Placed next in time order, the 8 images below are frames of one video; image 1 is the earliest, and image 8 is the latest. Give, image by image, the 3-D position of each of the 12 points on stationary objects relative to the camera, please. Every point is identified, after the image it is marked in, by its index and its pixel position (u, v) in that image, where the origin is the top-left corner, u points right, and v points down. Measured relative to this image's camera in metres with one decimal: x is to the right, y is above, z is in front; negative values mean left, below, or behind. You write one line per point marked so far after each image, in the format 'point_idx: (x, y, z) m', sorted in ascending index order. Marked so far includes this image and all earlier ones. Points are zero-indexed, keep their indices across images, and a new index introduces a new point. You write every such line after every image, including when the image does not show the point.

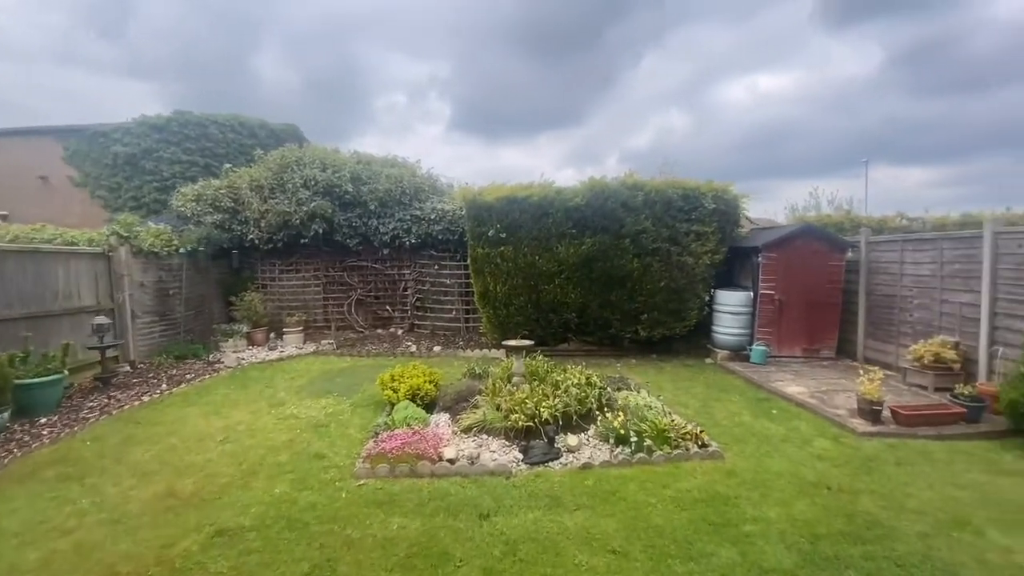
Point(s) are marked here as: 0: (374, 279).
0: (-2.9, +0.2, +10.5) m
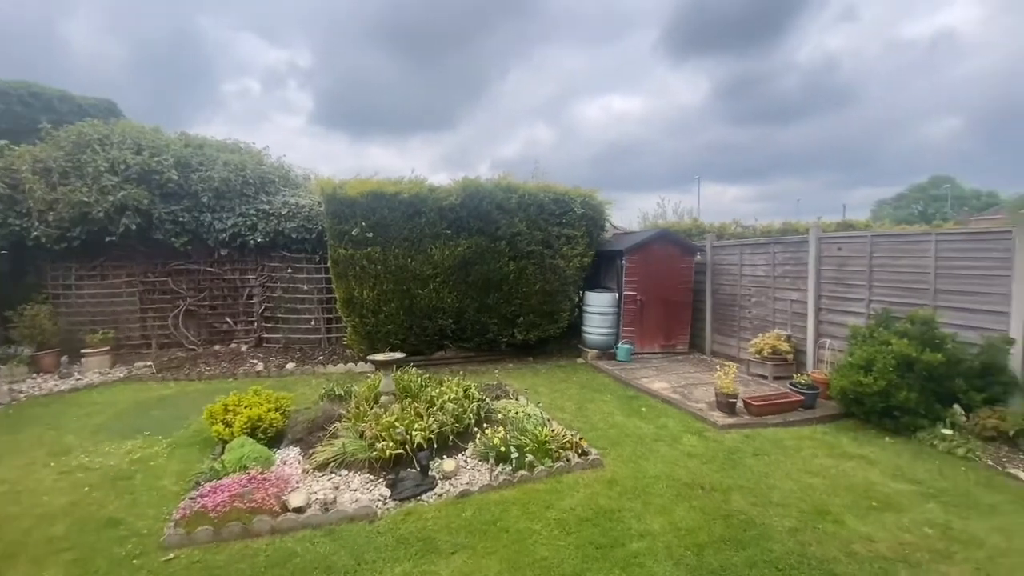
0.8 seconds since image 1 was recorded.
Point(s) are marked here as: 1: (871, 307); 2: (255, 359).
0: (-5.5, +0.1, +8.9) m
1: (+4.5, -0.2, +6.0) m
2: (-4.4, -1.2, +8.4) m
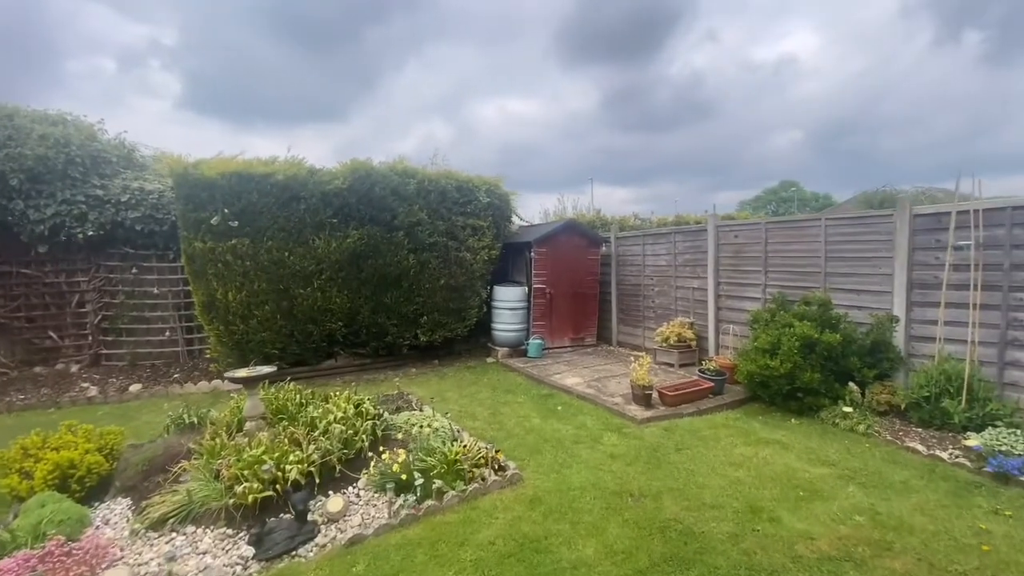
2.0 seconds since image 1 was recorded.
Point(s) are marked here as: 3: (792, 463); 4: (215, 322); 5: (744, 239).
0: (-7.1, 0.0, +7.0) m
1: (+3.3, -0.1, +6.2) m
2: (-5.9, -1.3, +6.7) m
3: (+2.4, -1.5, +4.1) m
4: (-4.0, -0.5, +6.6) m
5: (+3.1, +0.7, +6.4) m
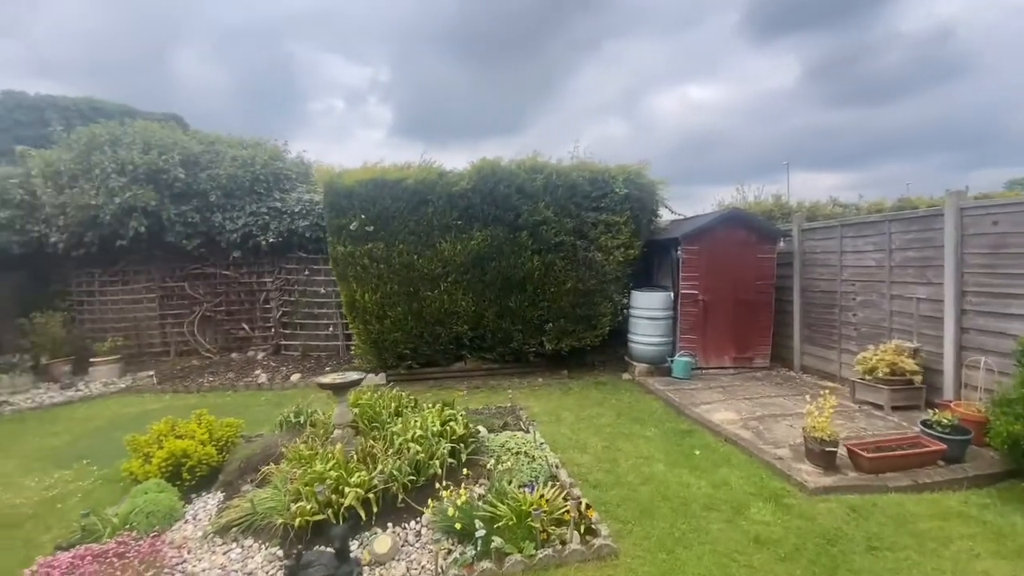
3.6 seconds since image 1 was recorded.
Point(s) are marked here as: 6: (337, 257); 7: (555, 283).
0: (-5.0, 0.0, +8.3) m
1: (+4.5, -0.2, +3.9) m
2: (-4.0, -1.3, +7.7) m
3: (+2.9, -1.6, +2.3) m
4: (-2.3, -0.5, +6.9) m
5: (+4.4, +0.5, +4.2) m
6: (-2.5, +0.4, +6.7) m
7: (+0.6, +0.1, +6.8) m
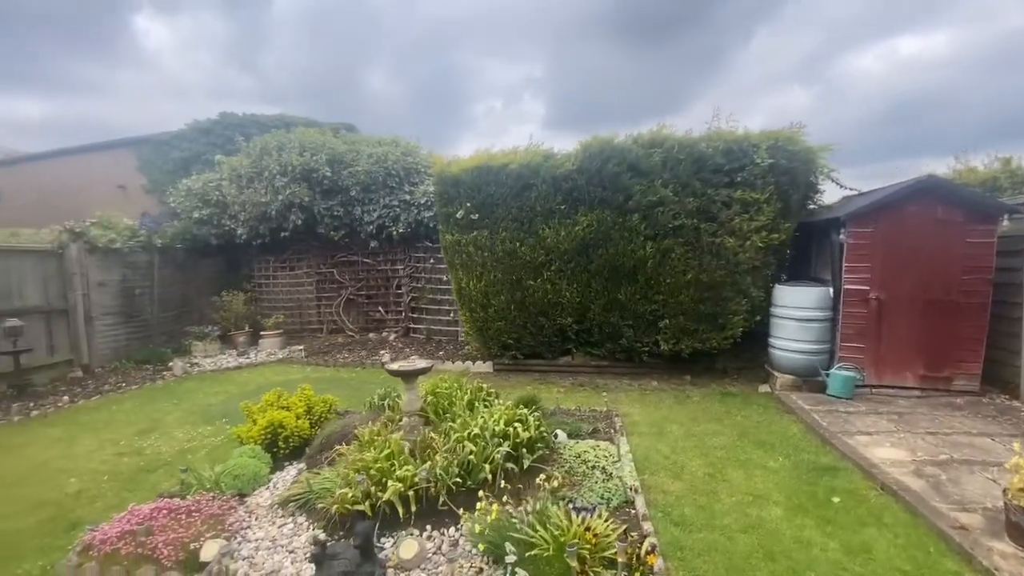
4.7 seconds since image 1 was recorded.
0: (-2.8, +0.2, +9.1) m
1: (+4.8, -0.2, +2.0) m
2: (-2.1, -1.1, +8.2) m
3: (+2.7, -1.6, +1.0) m
4: (-0.7, -0.3, +6.9) m
5: (+4.8, +0.5, +2.3) m
6: (-1.0, +0.6, +6.8) m
7: (+2.0, +0.2, +6.0) m
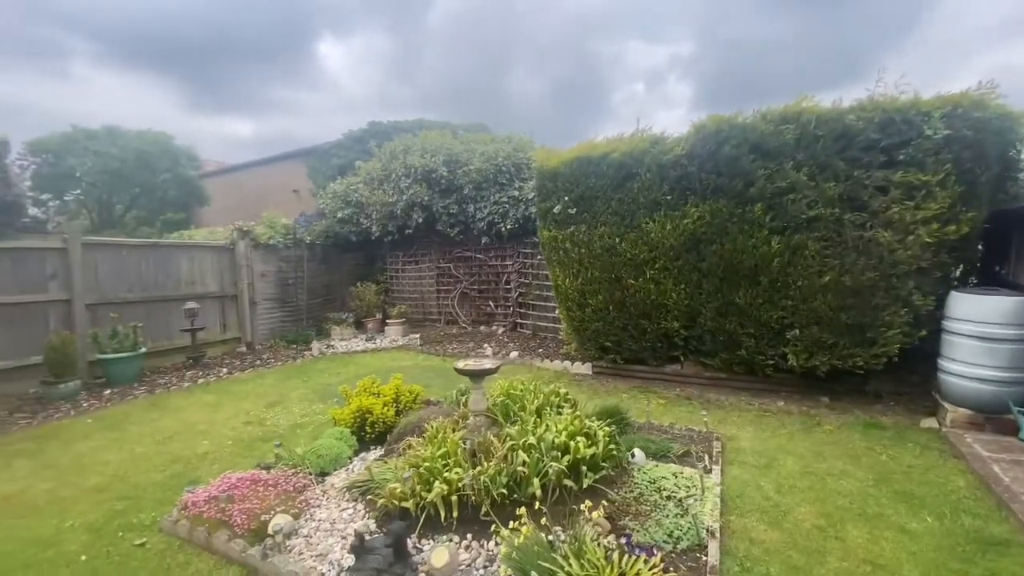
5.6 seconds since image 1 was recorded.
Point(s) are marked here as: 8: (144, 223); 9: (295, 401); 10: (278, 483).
0: (-0.7, +0.3, +9.4) m
1: (+4.6, -0.3, +0.4) m
2: (-0.3, -1.0, +8.3) m
3: (+2.3, -1.7, +0.1) m
4: (+0.7, -0.3, +6.7) m
5: (+4.7, +0.4, +0.7) m
6: (+0.5, +0.7, +6.6) m
7: (+3.1, +0.1, +5.0) m
8: (-11.8, +2.1, +15.4) m
9: (-2.6, -1.4, +5.7) m
10: (-1.6, -1.4, +3.3) m
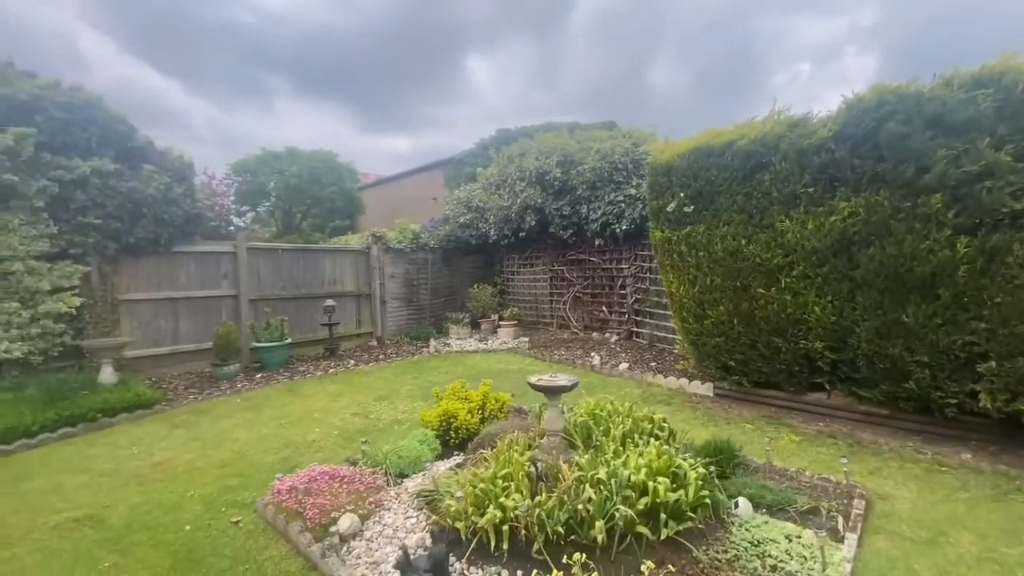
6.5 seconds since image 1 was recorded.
0: (+1.5, +0.3, +9.0) m
1: (+4.0, -0.5, -1.1) m
2: (+1.6, -1.1, +7.8) m
3: (+1.7, -1.8, -0.8) m
4: (+2.1, -0.4, +6.0) m
5: (+4.3, +0.2, -0.9) m
6: (+1.9, +0.6, +6.0) m
7: (+3.9, 0.0, +3.7) m
8: (-7.4, +2.2, +17.9) m
9: (-1.4, -1.4, +6.0) m
10: (-1.1, -1.4, +3.4) m
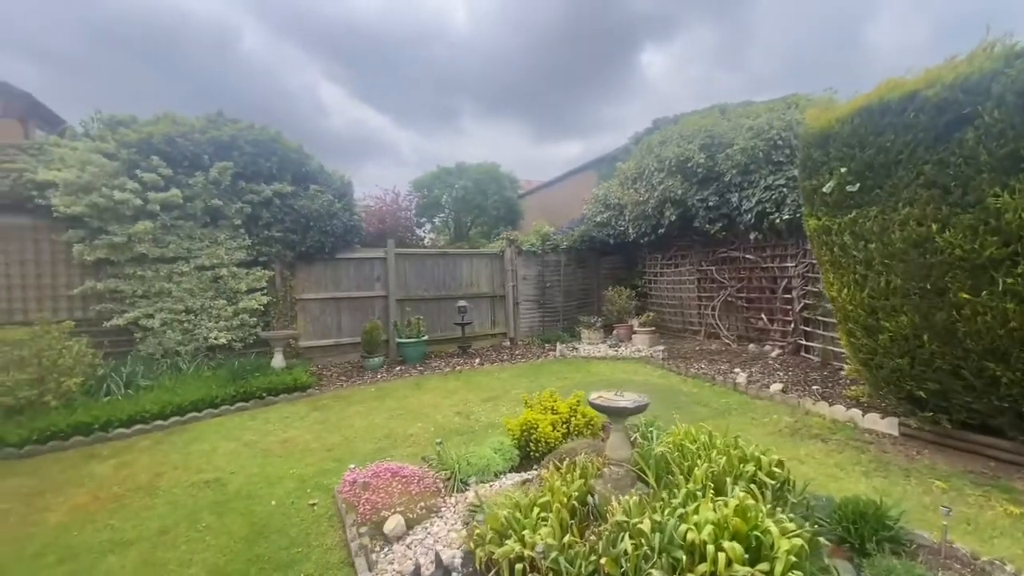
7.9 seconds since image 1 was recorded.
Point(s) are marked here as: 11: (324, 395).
0: (+3.8, +0.2, +7.6) m
1: (+2.5, -0.5, -2.7) m
2: (+3.4, -1.1, +6.6) m
3: (+0.4, -1.8, -1.5) m
4: (+3.2, -0.4, +4.6) m
5: (+2.8, +0.2, -2.6) m
6: (+3.0, +0.5, +4.8) m
7: (+4.1, 0.0, +1.9) m
8: (-1.3, +2.1, +19.2) m
9: (0.0, -1.4, +5.9) m
10: (-0.7, -1.4, +3.4) m
11: (-2.4, -1.4, +6.2) m
